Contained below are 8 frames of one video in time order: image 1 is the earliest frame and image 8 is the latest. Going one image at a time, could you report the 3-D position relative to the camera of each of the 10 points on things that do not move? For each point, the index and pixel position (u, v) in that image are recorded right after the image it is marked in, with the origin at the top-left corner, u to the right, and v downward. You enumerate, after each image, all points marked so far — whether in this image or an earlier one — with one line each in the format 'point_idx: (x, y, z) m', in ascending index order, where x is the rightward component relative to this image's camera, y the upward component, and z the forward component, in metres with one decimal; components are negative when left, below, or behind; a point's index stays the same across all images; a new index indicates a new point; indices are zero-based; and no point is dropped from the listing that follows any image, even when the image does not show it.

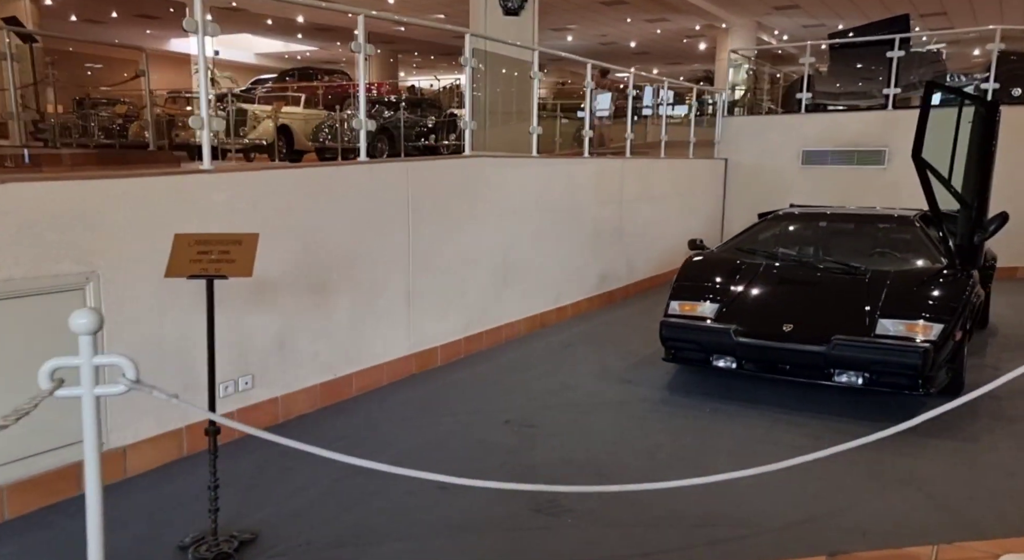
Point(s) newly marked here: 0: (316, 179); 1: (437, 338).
0: (-1.0, +0.5, +4.1) m
1: (-0.5, -0.4, +5.3) m
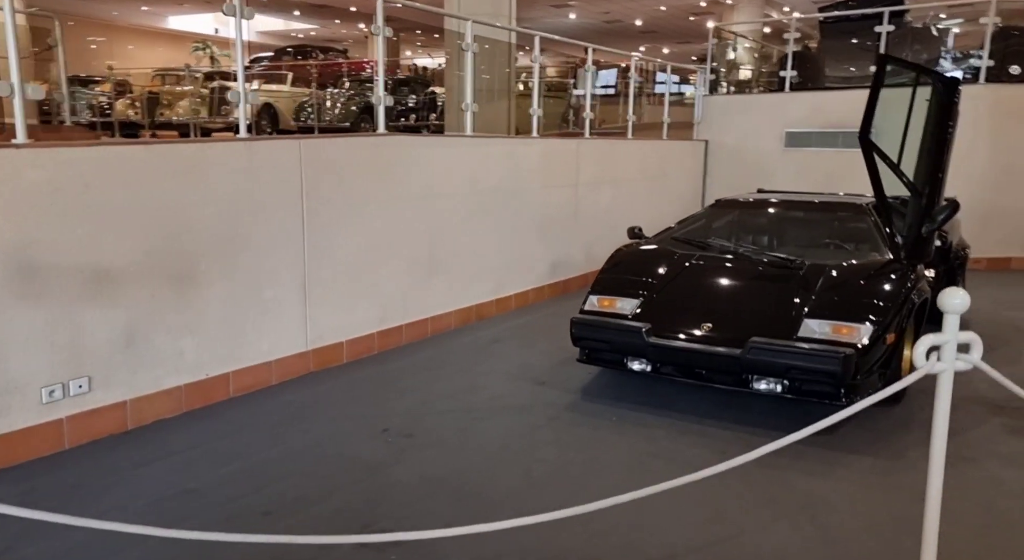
0: (-1.6, +0.6, +3.7) m
1: (-1.0, -0.3, +4.9) m
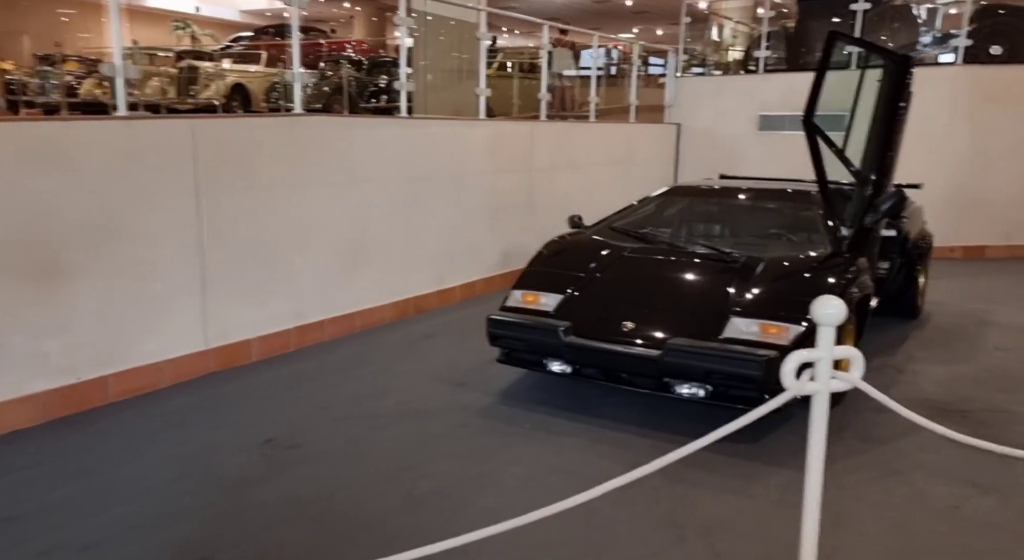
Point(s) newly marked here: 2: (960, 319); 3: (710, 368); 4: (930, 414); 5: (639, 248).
0: (-2.0, +0.6, +3.4) m
1: (-1.5, -0.3, +4.6) m
2: (+3.5, -0.3, +6.2) m
3: (+0.9, -0.4, +3.5) m
4: (+2.1, -0.7, +4.0) m
5: (+0.8, +0.2, +4.6) m
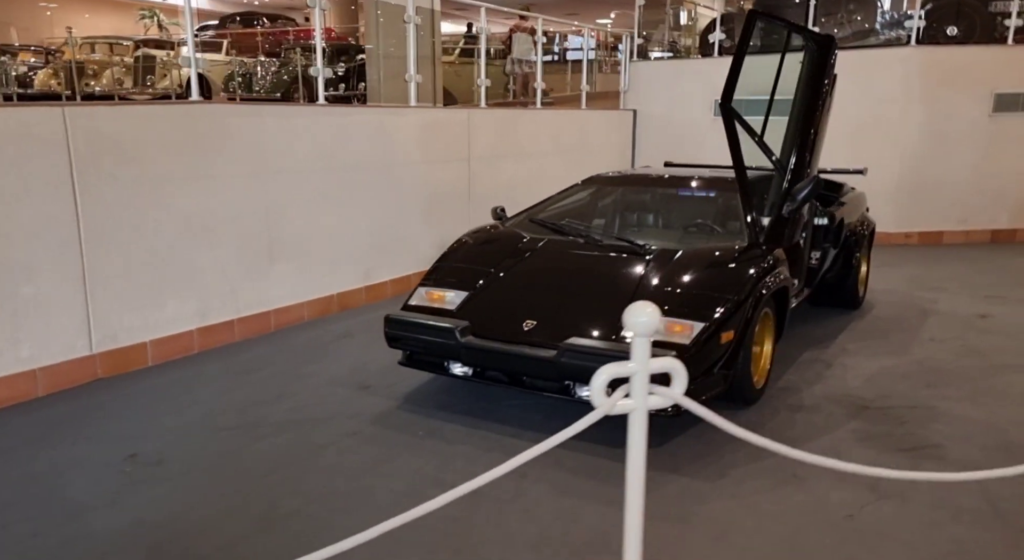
0: (-2.5, +0.6, +3.1) m
1: (-2.0, -0.3, +4.4) m
2: (+3.0, -0.2, +6.1) m
3: (+0.4, -0.4, +3.3) m
4: (+1.6, -0.6, +3.8) m
5: (+0.2, +0.2, +4.4) m
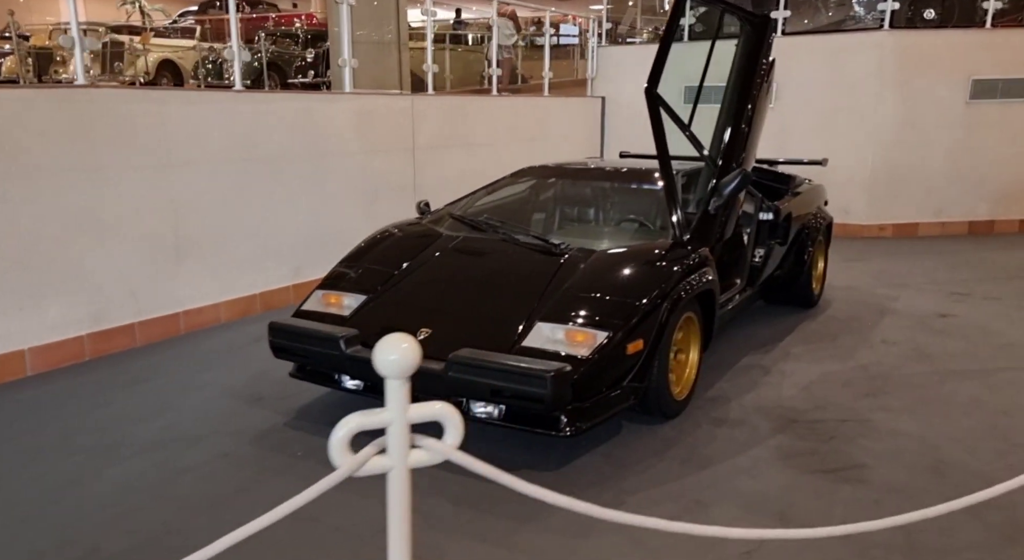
0: (-3.0, +0.5, +2.8) m
1: (-2.5, -0.3, +4.0) m
2: (+2.5, -0.2, +5.8) m
3: (-0.1, -0.4, +3.0) m
4: (+1.2, -0.7, +3.5) m
5: (-0.2, +0.2, +4.1) m
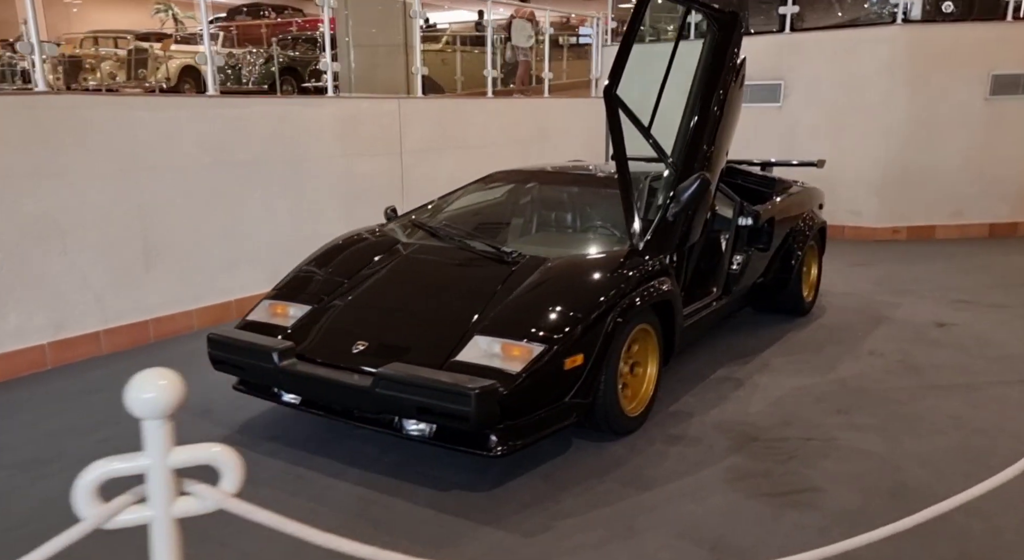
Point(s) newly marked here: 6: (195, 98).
0: (-3.2, +0.5, +2.8) m
1: (-2.7, -0.3, +4.0) m
2: (+2.4, -0.2, +5.5) m
3: (-0.3, -0.5, +2.9) m
4: (+0.9, -0.7, +3.4) m
5: (-0.4, +0.2, +4.0) m
6: (-2.0, +1.2, +5.0) m
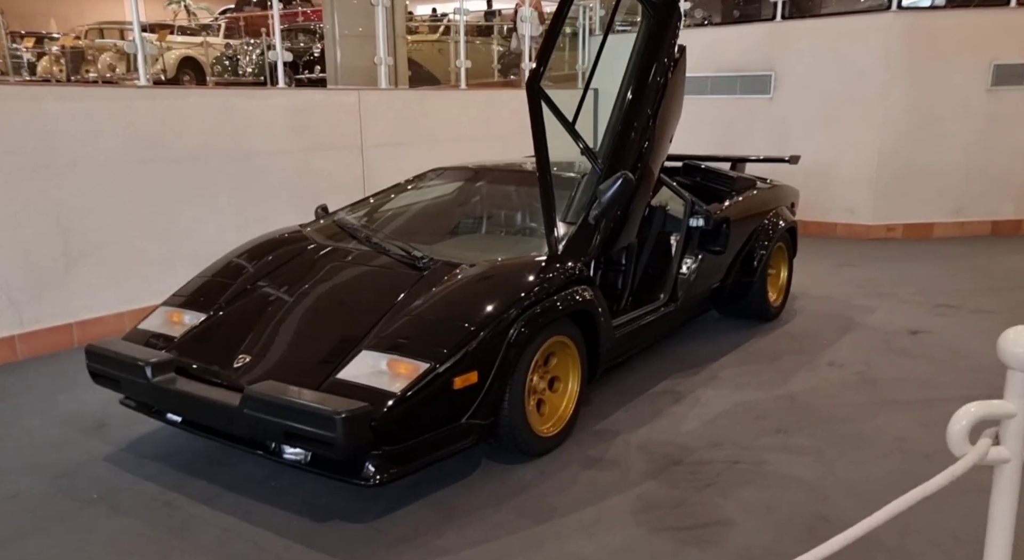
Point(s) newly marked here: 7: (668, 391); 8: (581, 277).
0: (-3.6, +0.5, +2.6) m
1: (-3.0, -0.4, +3.8) m
2: (+2.1, -0.3, +5.2) m
3: (-0.7, -0.5, +2.6) m
4: (+0.5, -0.7, +3.1) m
5: (-0.8, +0.1, +3.7) m
6: (-2.4, +1.1, +4.8) m
7: (+0.8, -0.5, +3.9) m
8: (+0.3, 0.0, +3.3) m
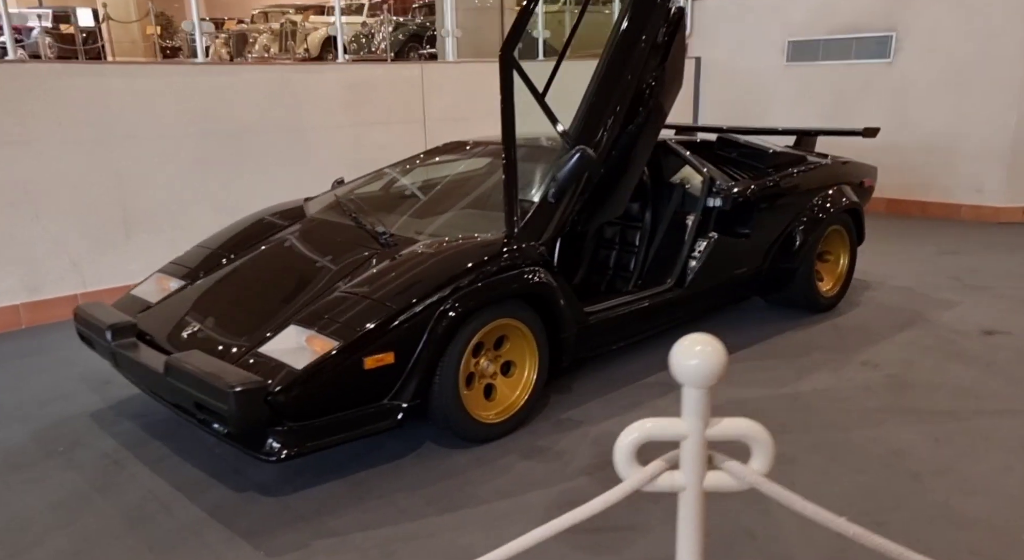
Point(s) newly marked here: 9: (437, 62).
0: (-3.9, +0.7, +3.2) m
1: (-3.1, -0.1, +4.3) m
2: (+2.2, -0.2, +4.6) m
3: (-1.0, -0.4, +2.7) m
4: (+0.3, -0.7, +2.9) m
5: (-0.9, +0.3, +3.8) m
6: (-2.1, +1.4, +5.1) m
7: (+0.7, -0.5, +3.6) m
8: (+0.1, +0.1, +3.2) m
9: (-0.6, +1.8, +6.6) m
